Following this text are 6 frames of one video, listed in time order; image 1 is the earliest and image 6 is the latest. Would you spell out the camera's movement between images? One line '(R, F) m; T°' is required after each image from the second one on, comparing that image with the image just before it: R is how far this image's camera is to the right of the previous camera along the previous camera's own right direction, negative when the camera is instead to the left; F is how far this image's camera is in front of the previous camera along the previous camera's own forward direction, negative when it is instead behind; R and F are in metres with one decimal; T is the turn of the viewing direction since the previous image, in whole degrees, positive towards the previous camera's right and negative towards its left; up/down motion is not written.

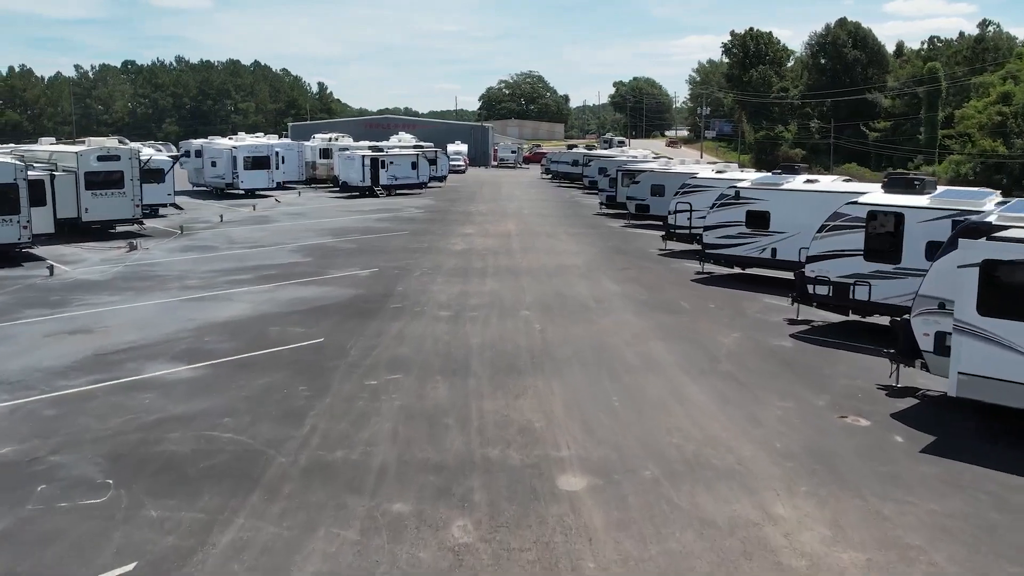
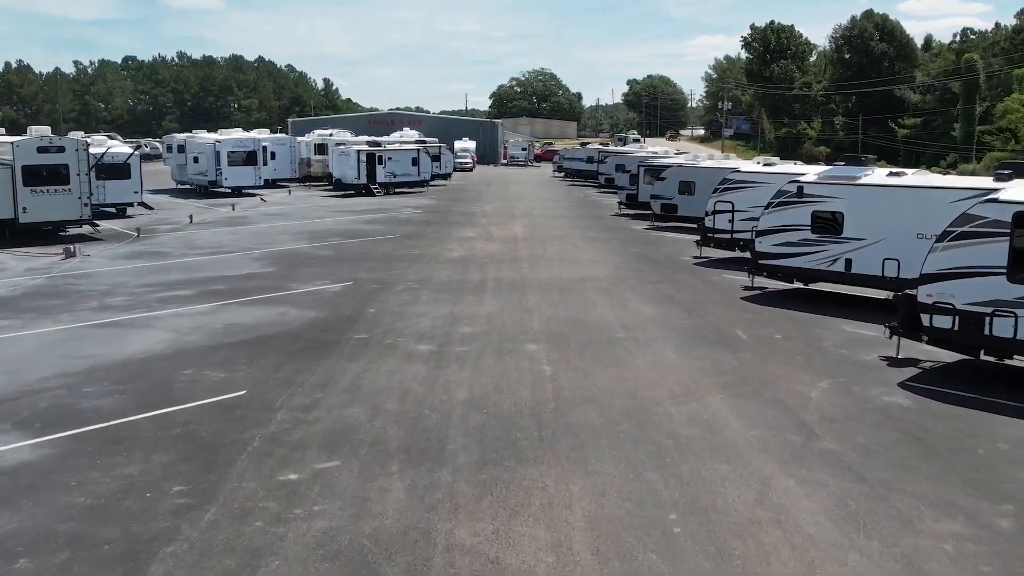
(+0.1, +4.4) m; -1°
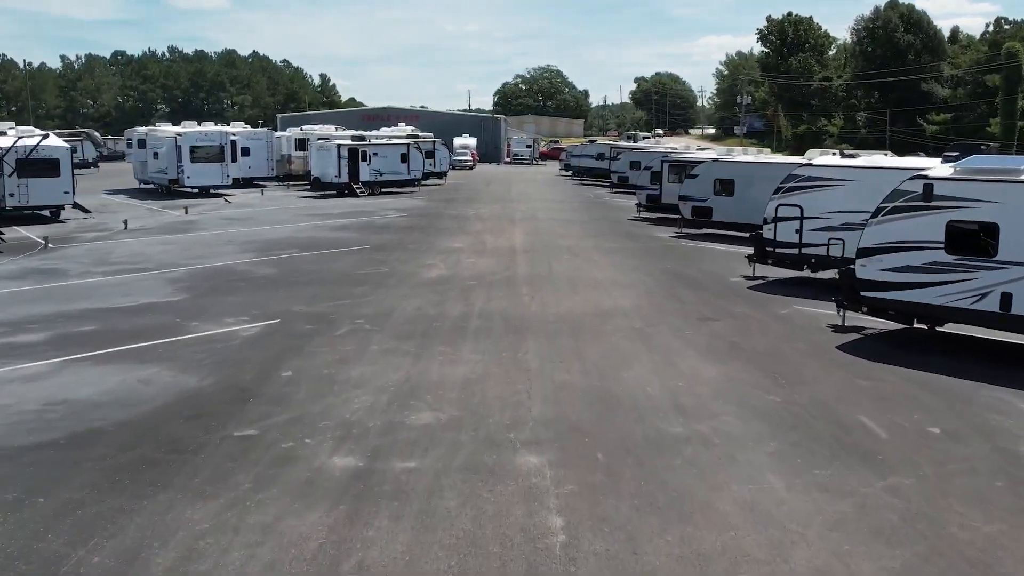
(+0.2, +5.5) m; 0°
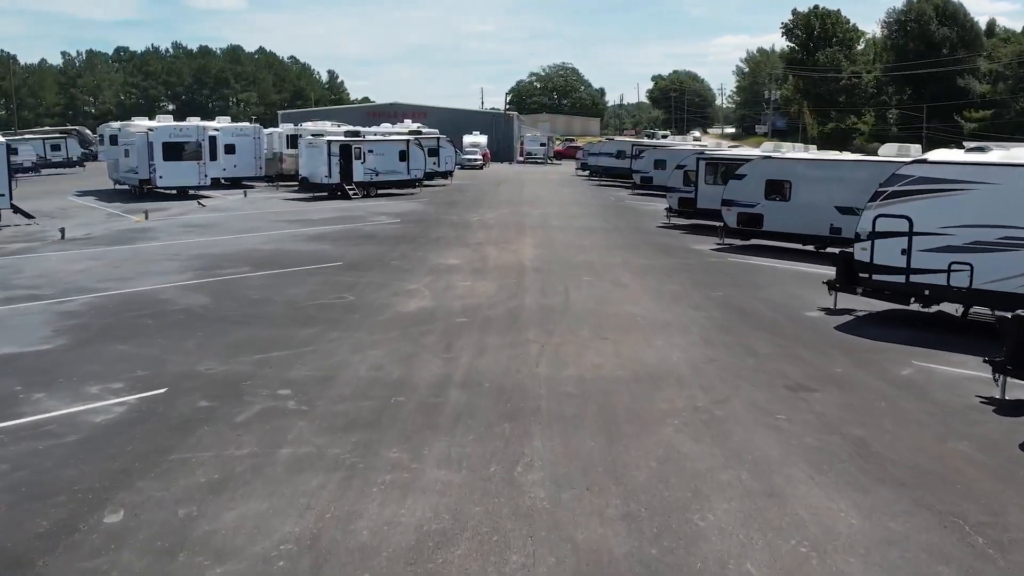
(+0.1, +4.4) m; -1°
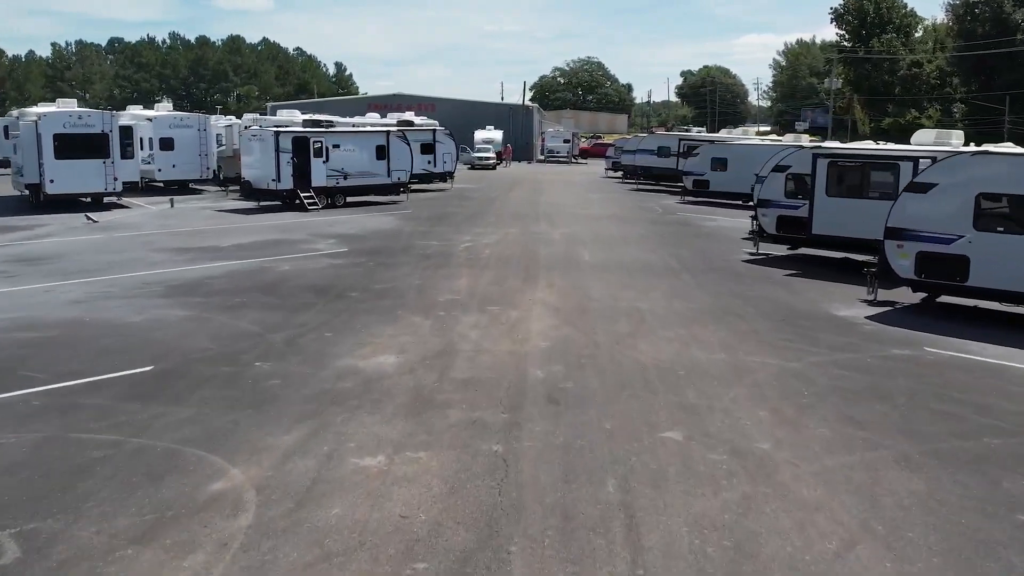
(+0.3, +9.5) m; -1°
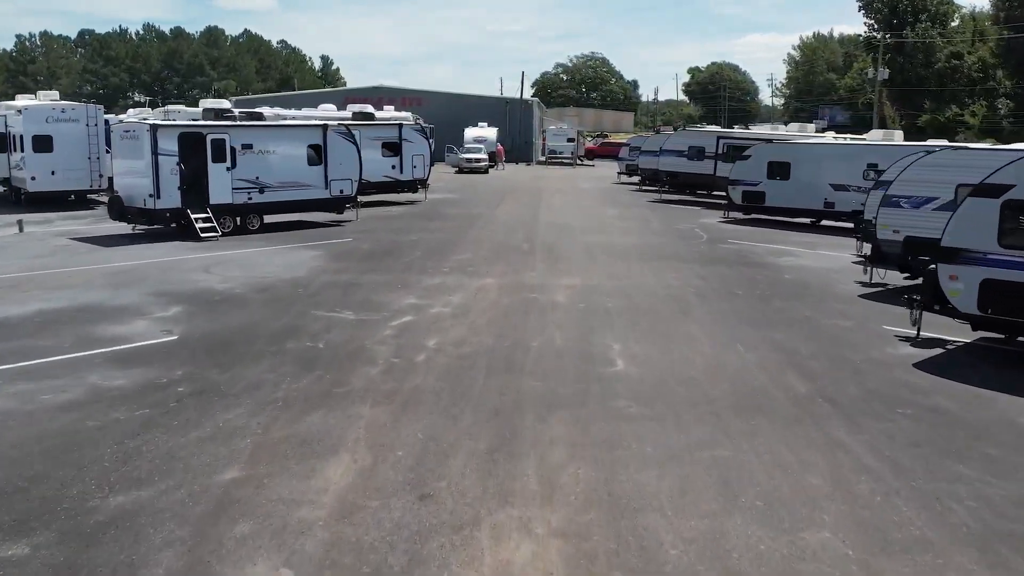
(+0.4, +8.3) m; 0°
